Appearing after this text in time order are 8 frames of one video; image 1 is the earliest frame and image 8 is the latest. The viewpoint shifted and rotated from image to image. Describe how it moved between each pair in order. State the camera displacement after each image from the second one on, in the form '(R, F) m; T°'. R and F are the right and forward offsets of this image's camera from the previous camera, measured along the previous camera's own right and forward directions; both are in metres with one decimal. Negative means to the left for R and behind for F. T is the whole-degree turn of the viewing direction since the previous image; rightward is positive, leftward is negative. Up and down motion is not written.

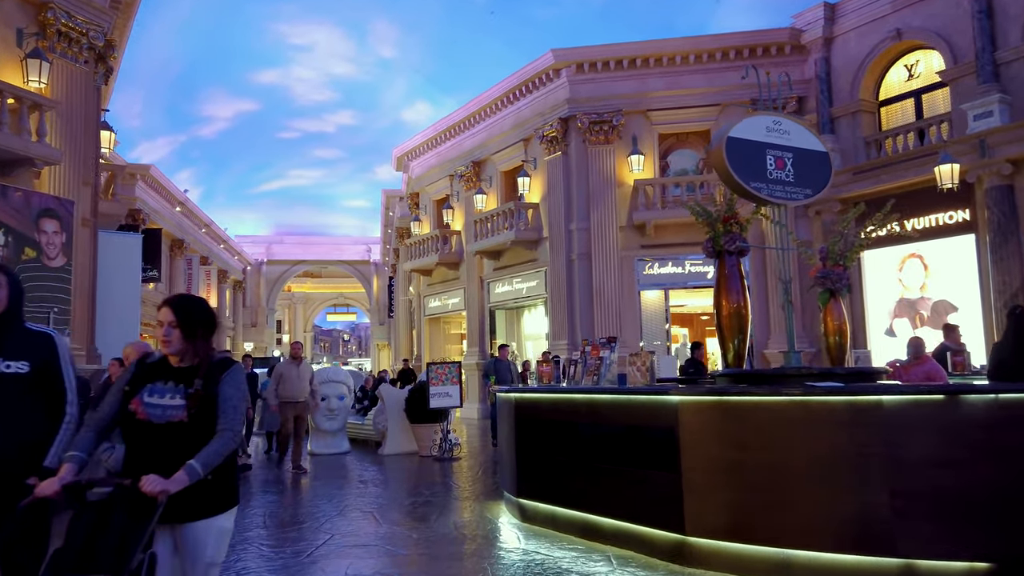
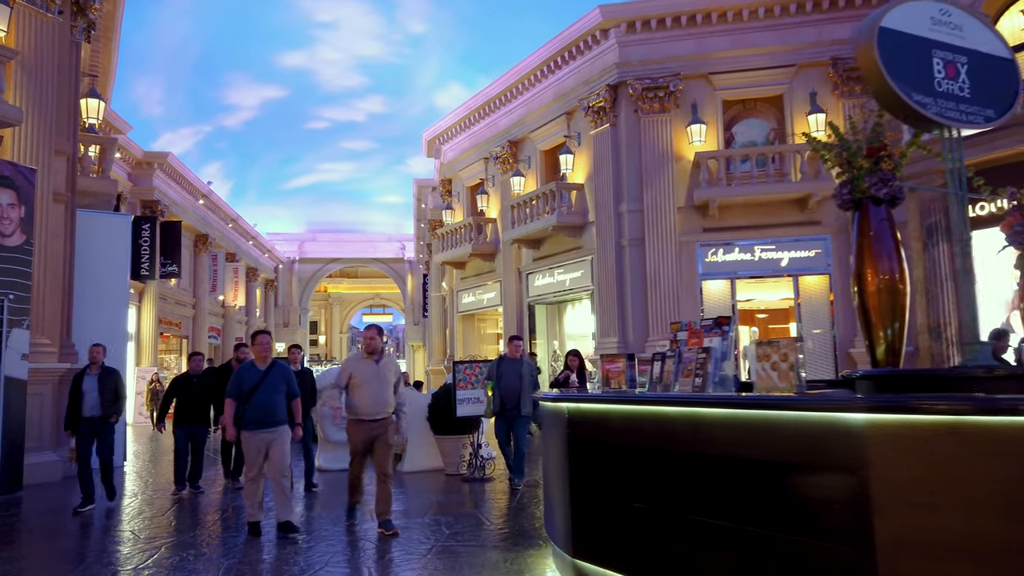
(-0.1, +2.2) m; -3°
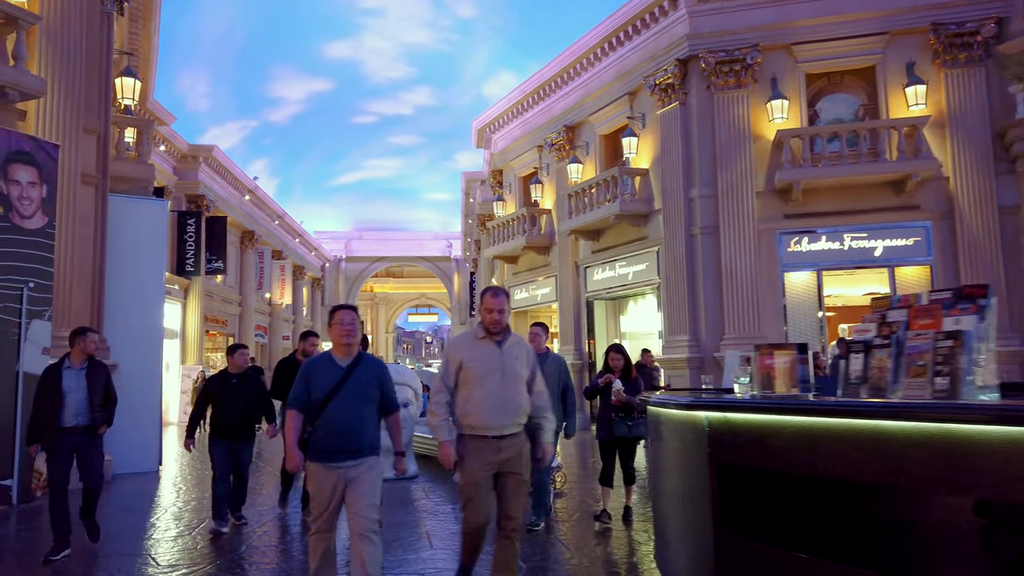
(-0.3, +1.2) m; -3°
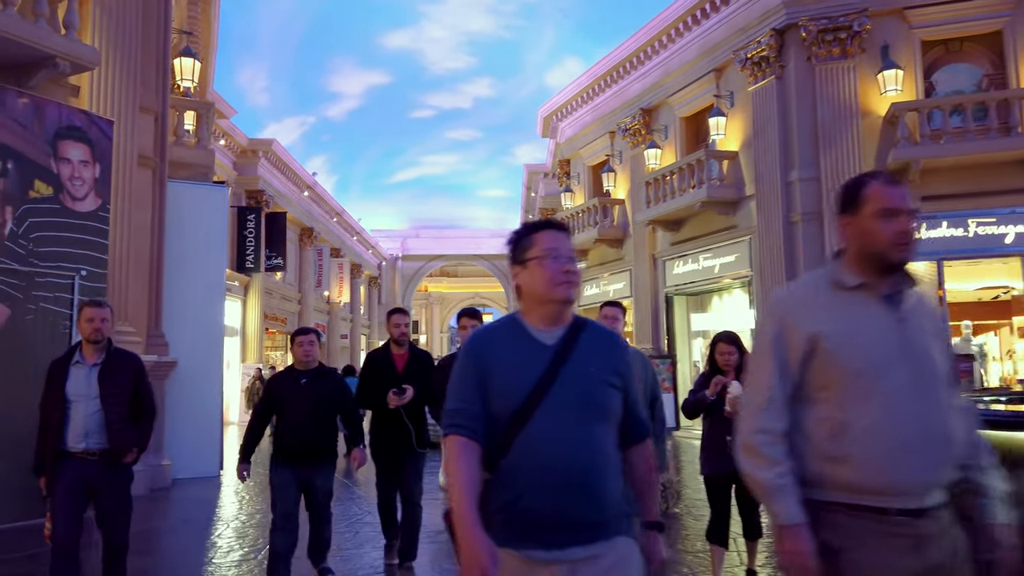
(-0.5, +1.1) m; -4°
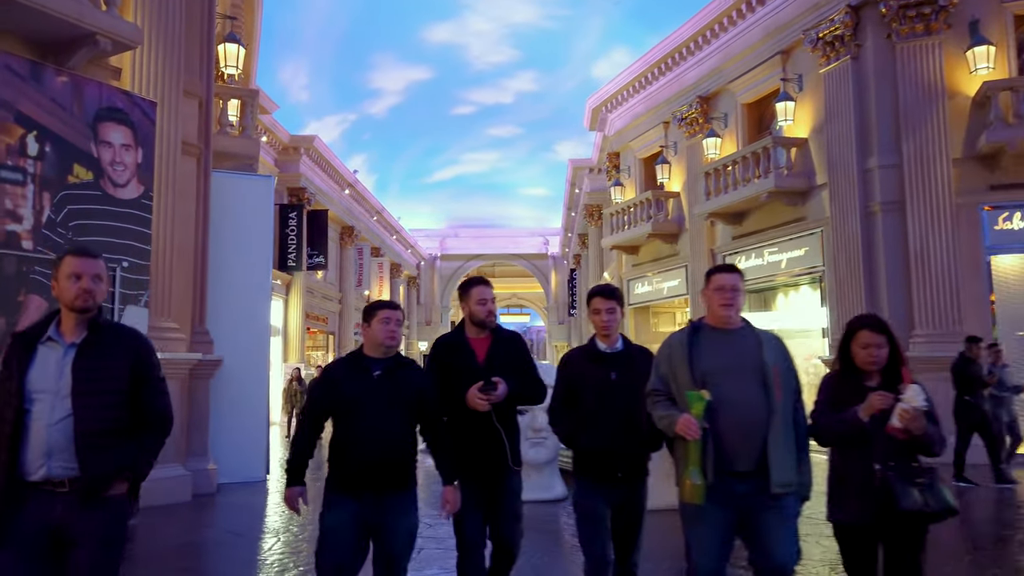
(-0.4, +0.7) m; -3°
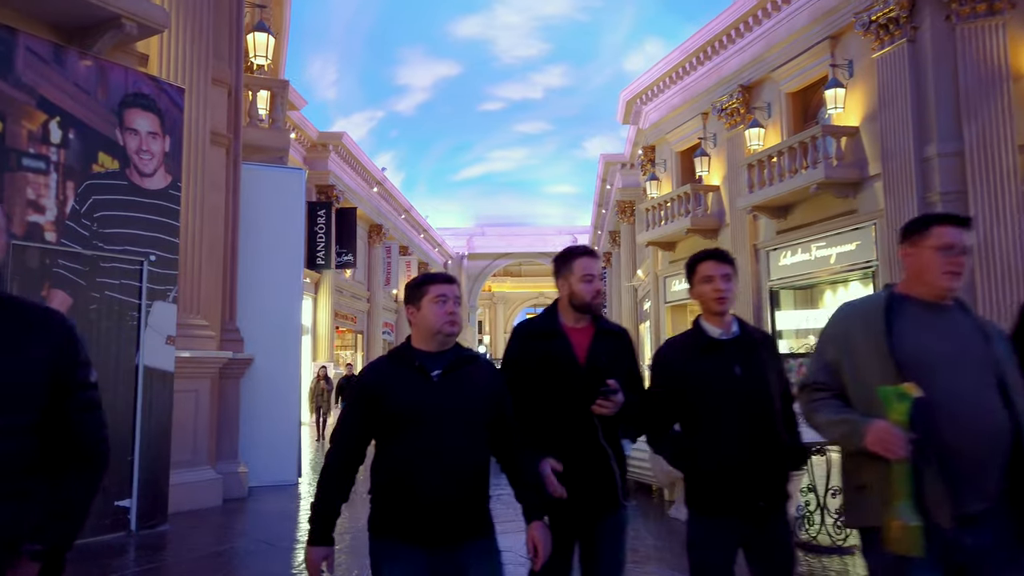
(-0.2, +0.5) m; -2°
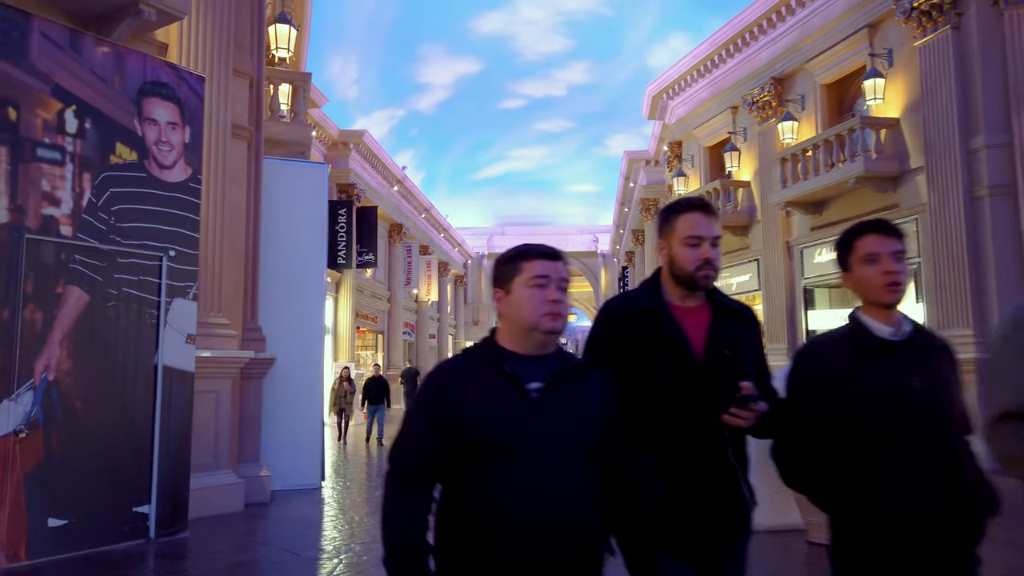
(-0.1, +0.3) m; -1°
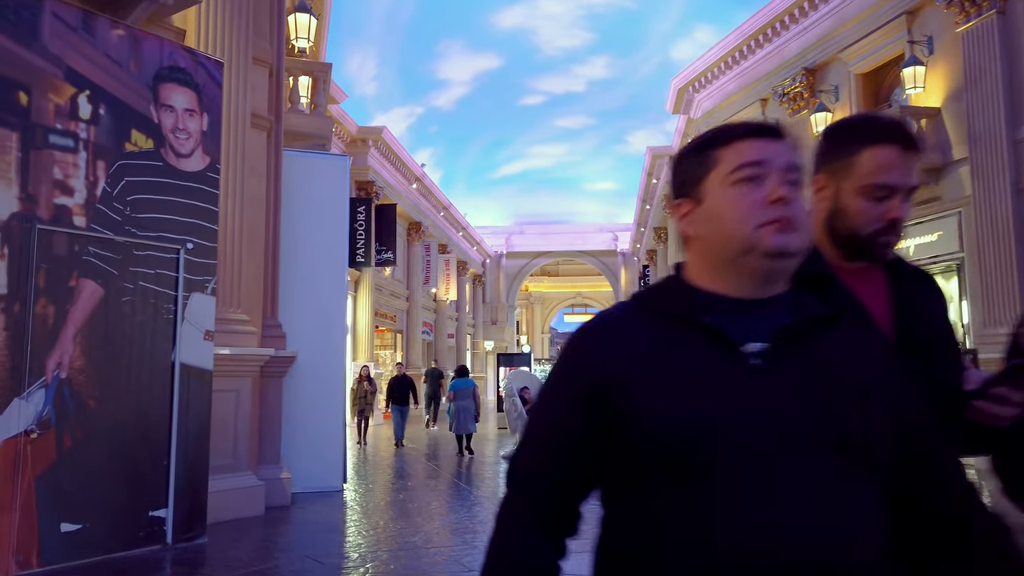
(-0.1, +0.3) m; -1°
